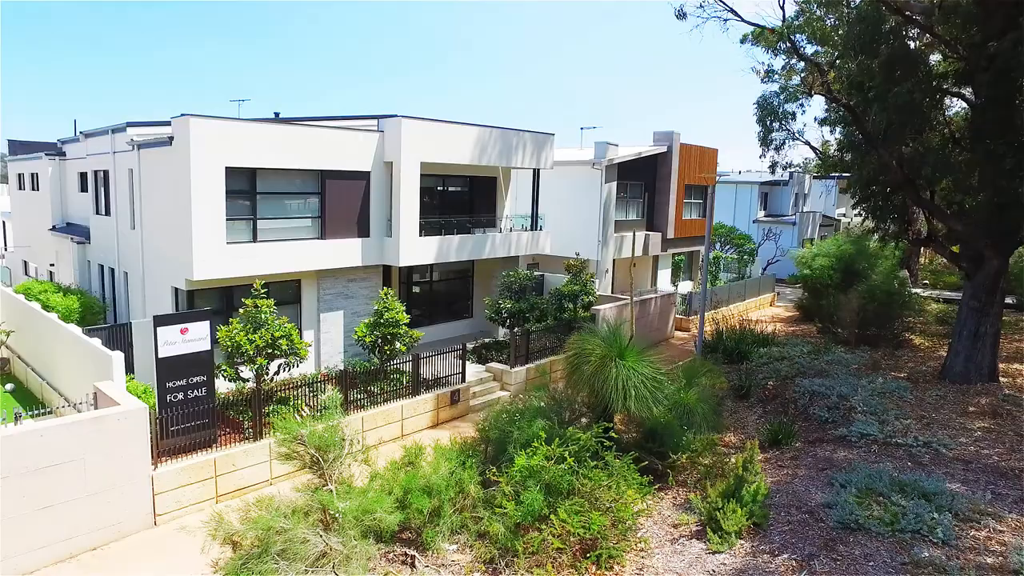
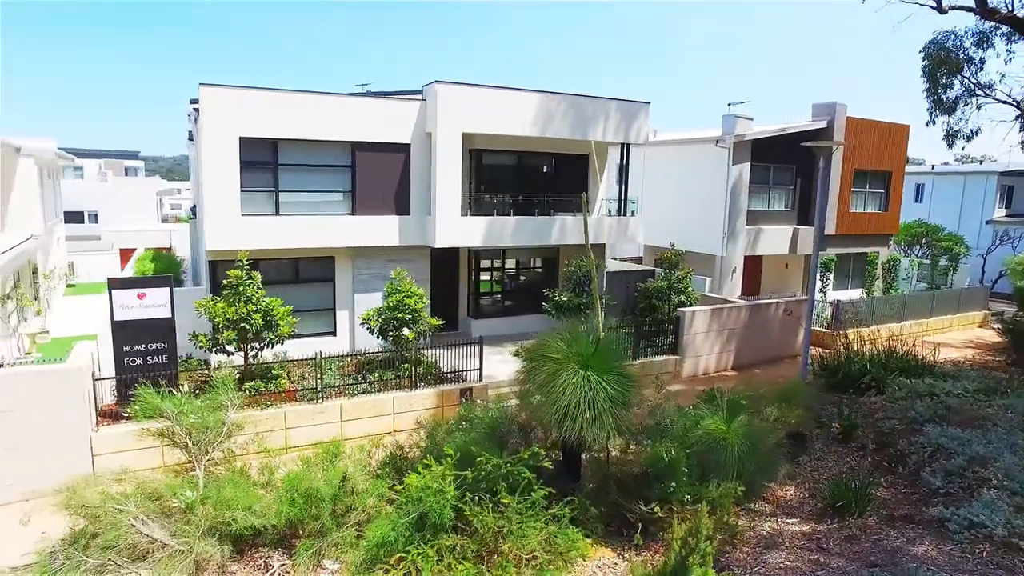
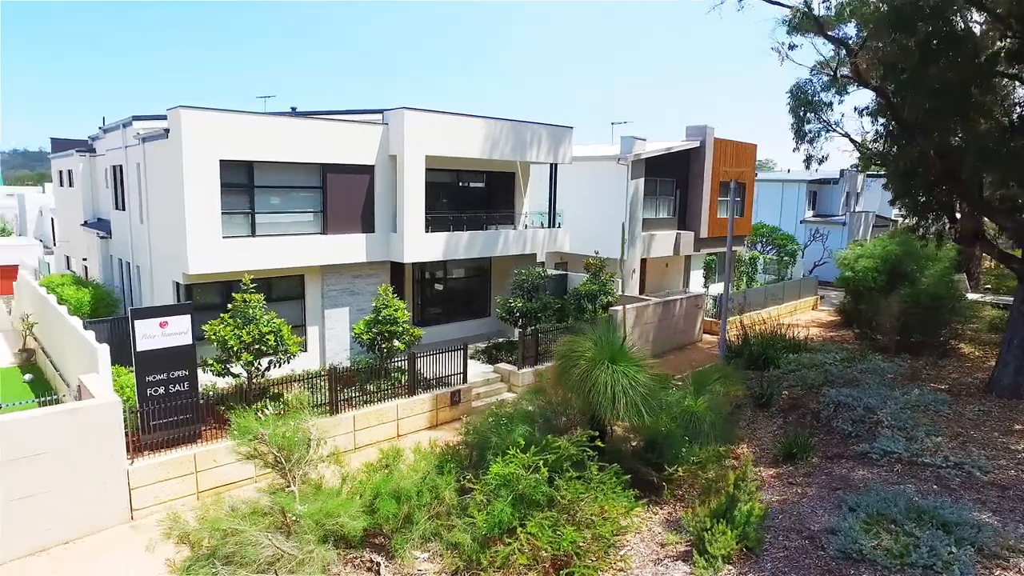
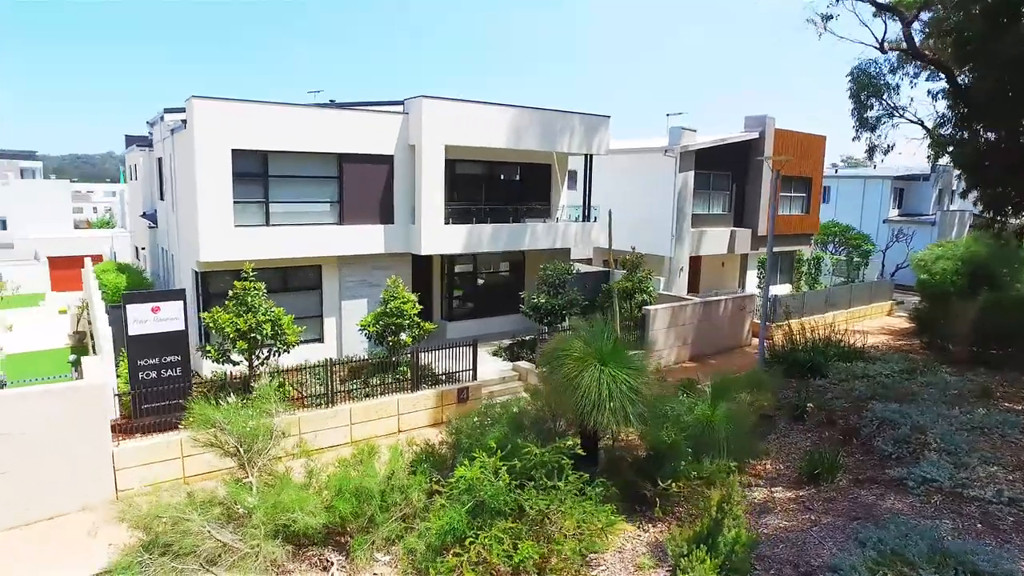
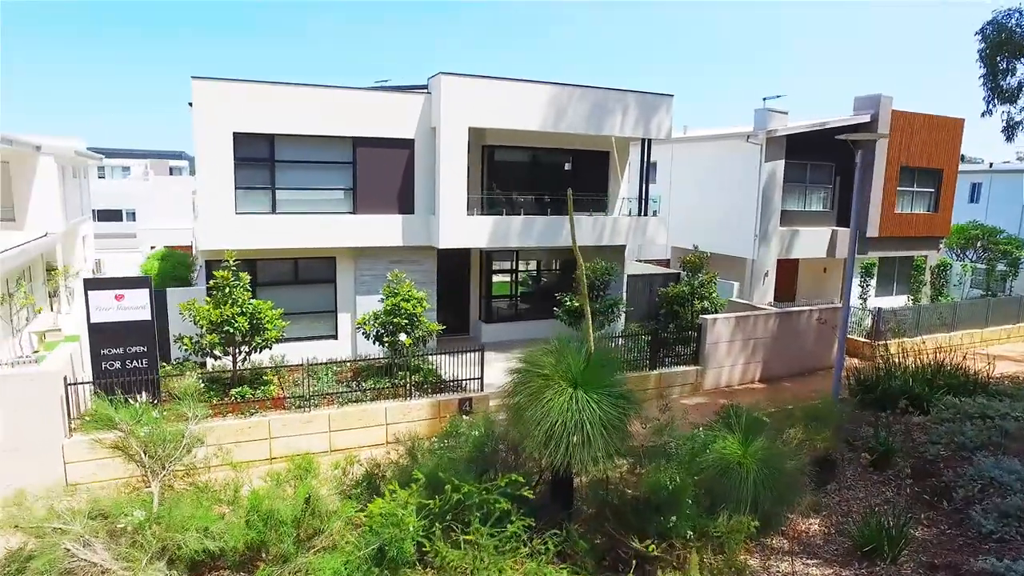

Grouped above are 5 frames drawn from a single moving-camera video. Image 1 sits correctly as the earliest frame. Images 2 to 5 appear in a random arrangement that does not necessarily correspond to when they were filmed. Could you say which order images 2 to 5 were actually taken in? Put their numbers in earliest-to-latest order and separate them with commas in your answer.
3, 4, 2, 5
